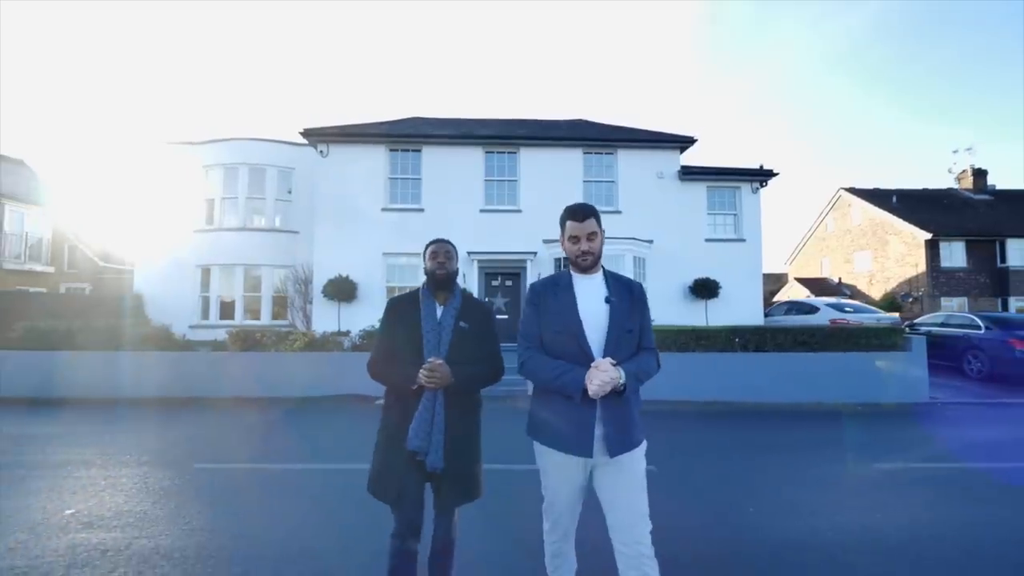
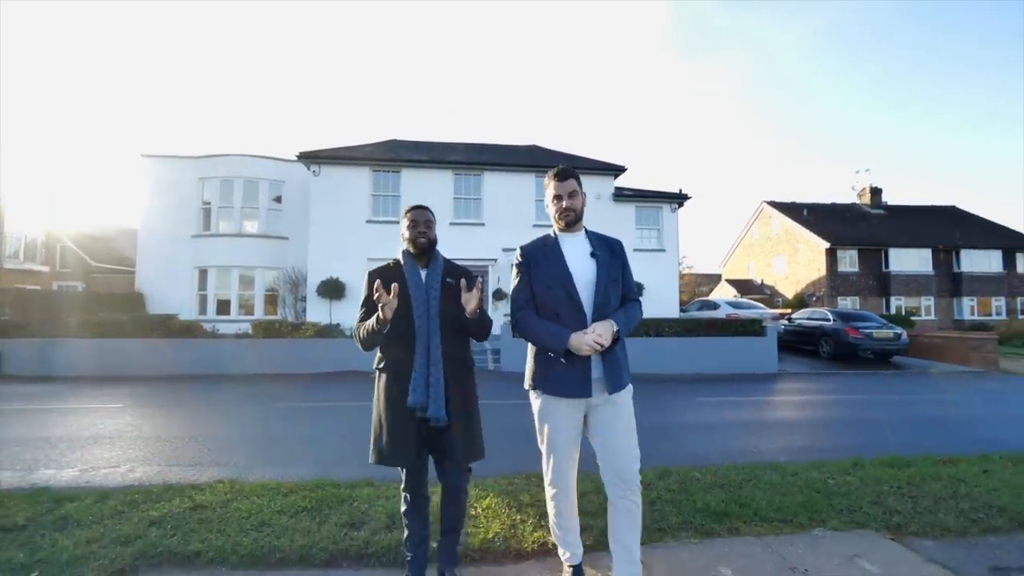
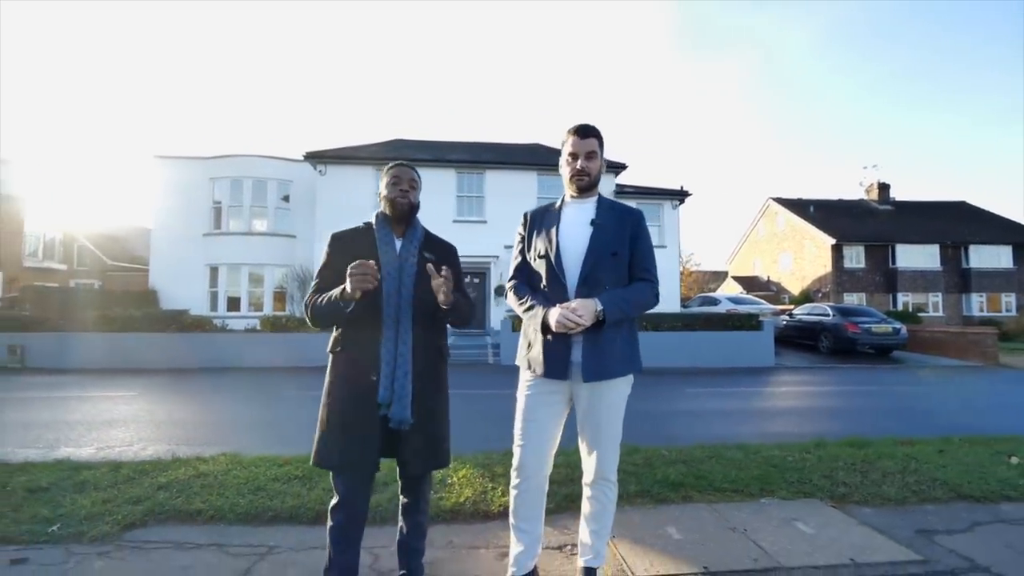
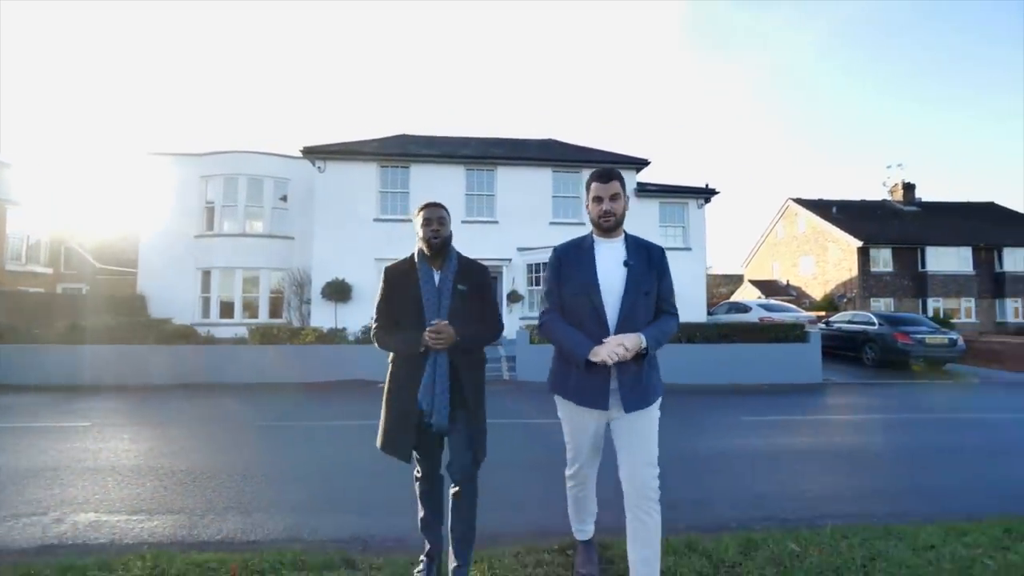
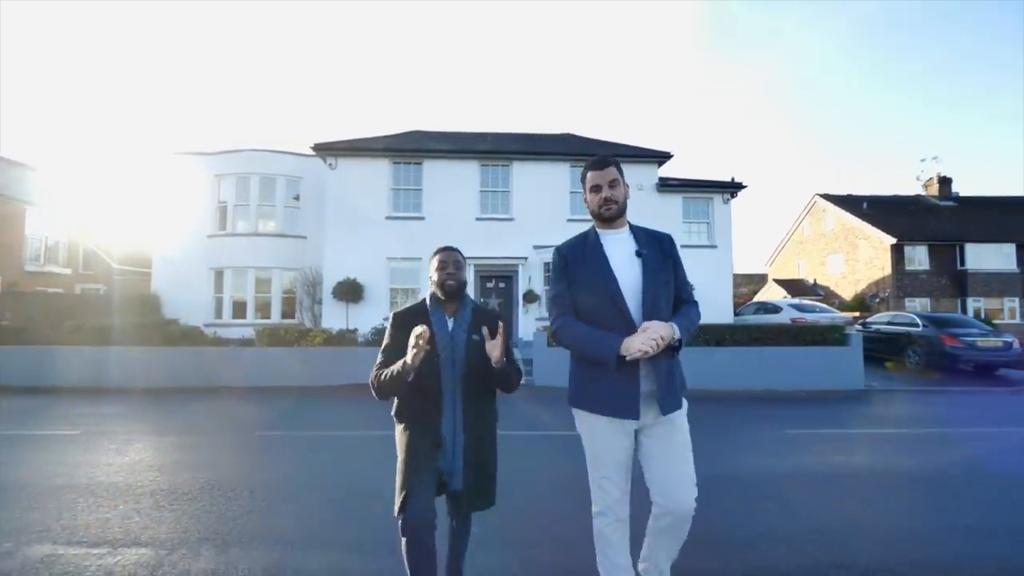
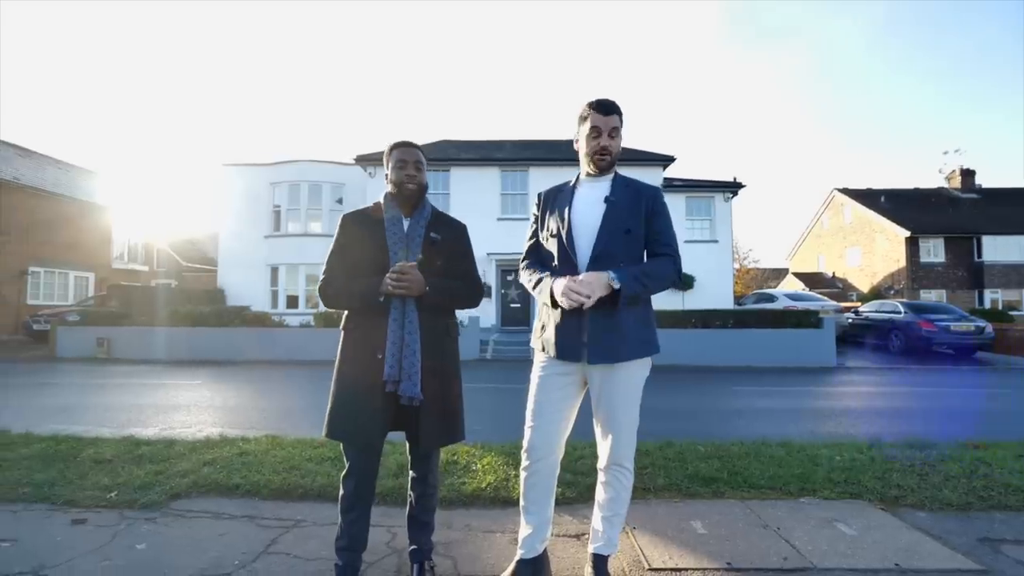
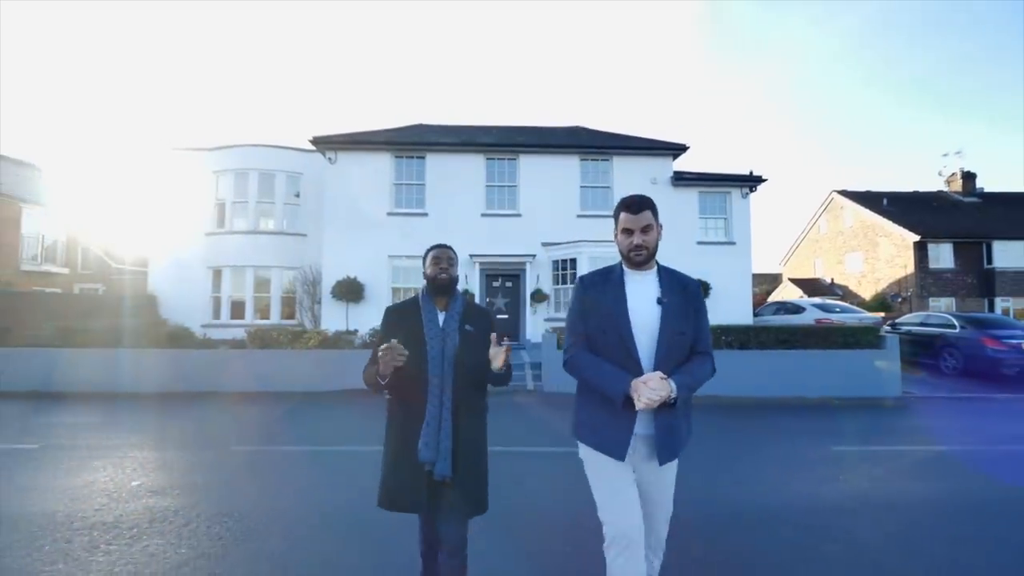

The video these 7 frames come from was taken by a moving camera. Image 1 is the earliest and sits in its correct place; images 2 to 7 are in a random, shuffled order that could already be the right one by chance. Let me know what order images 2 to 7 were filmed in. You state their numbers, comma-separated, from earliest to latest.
7, 5, 4, 2, 3, 6
